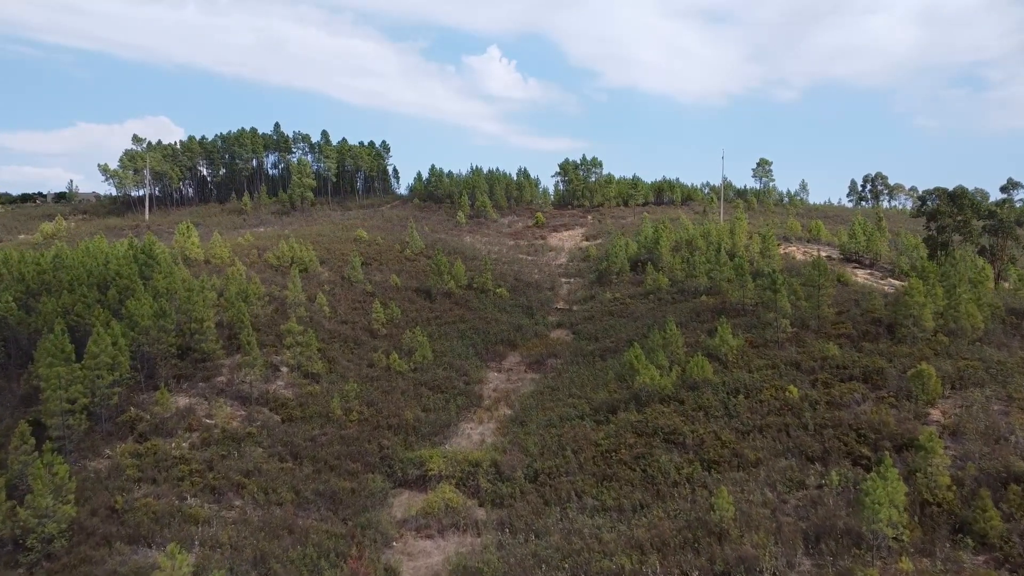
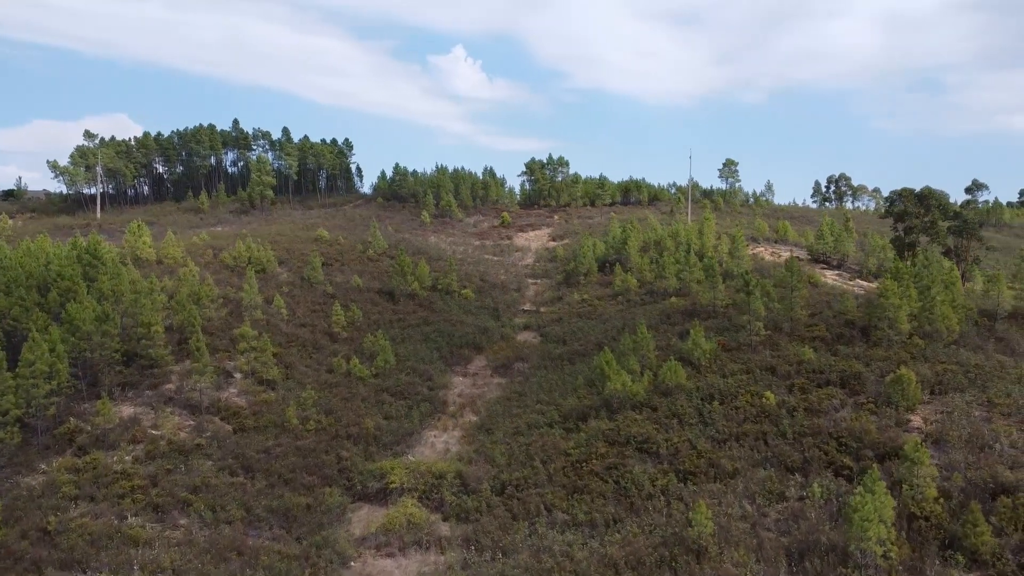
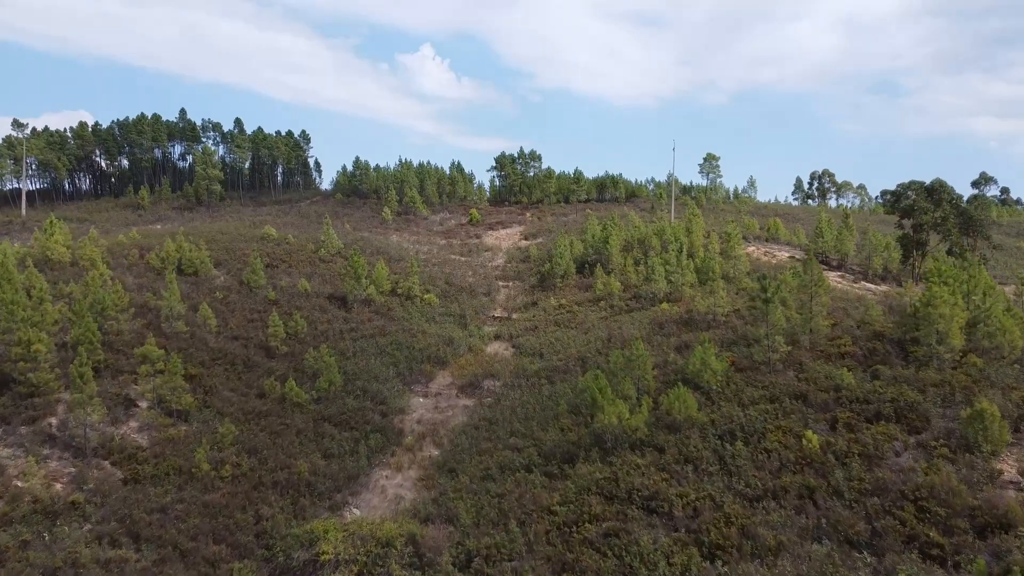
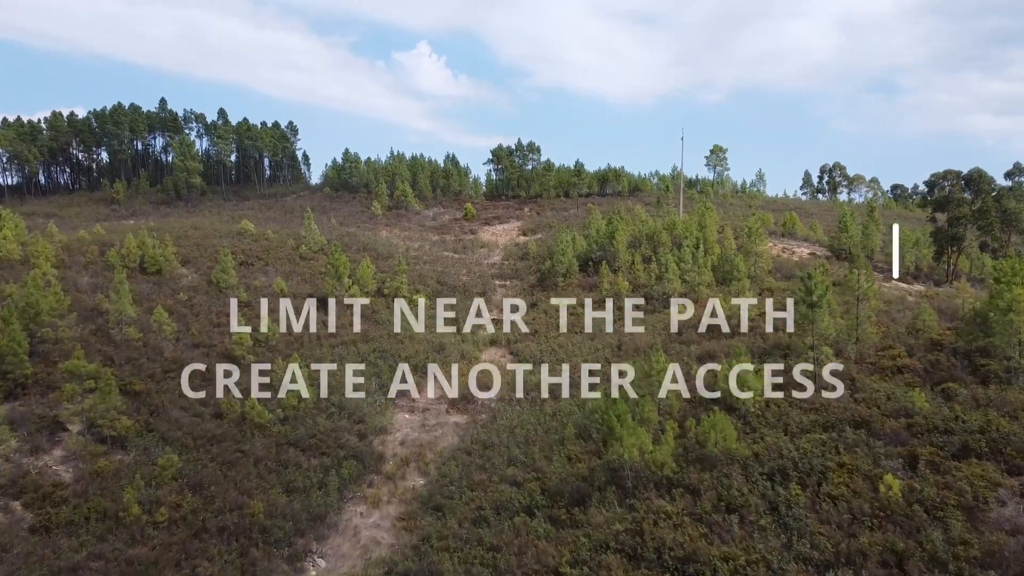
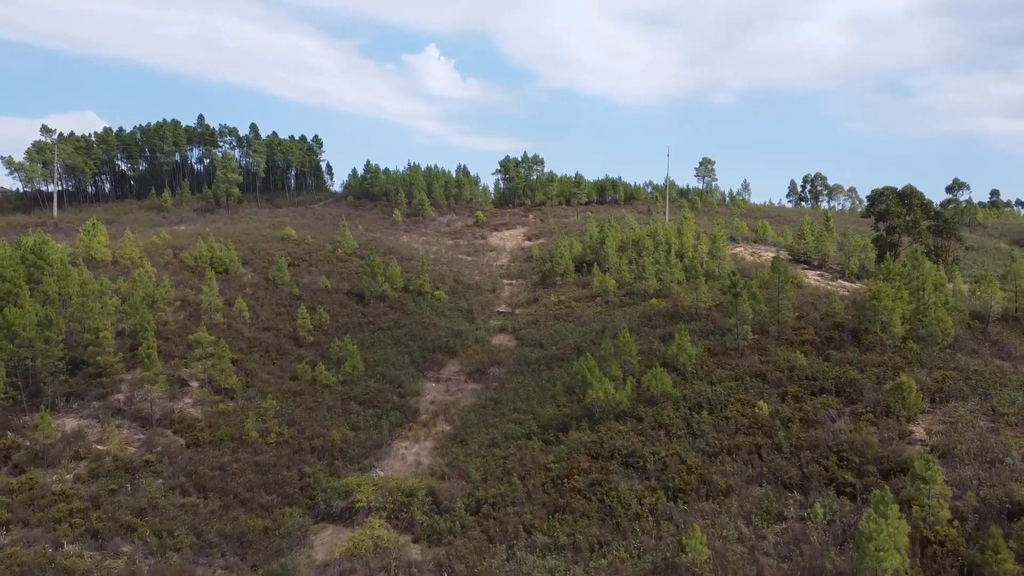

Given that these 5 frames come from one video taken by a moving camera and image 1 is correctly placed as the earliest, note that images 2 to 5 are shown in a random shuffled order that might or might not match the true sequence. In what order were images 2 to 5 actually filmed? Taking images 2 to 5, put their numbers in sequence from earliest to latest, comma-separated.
2, 5, 3, 4
